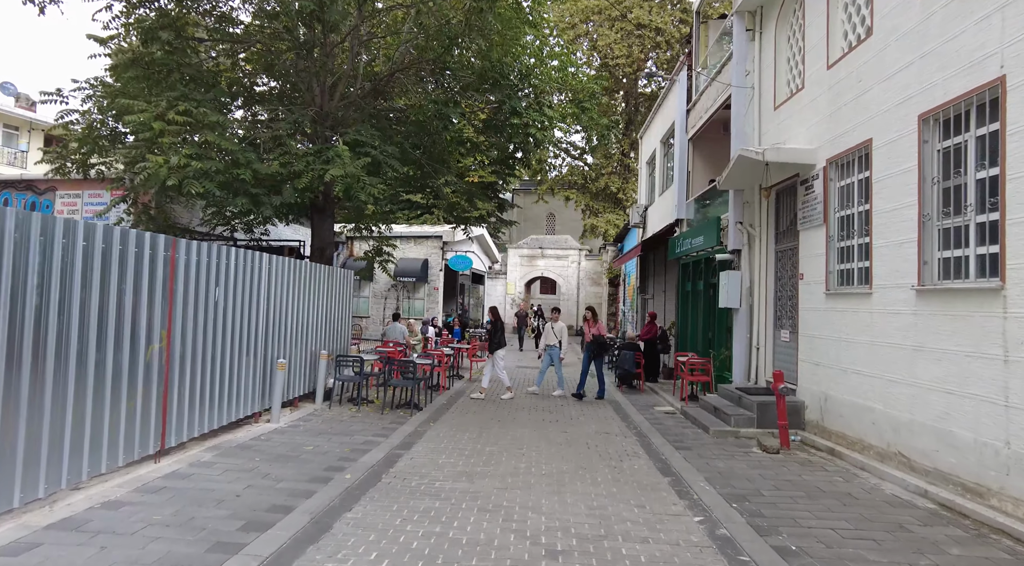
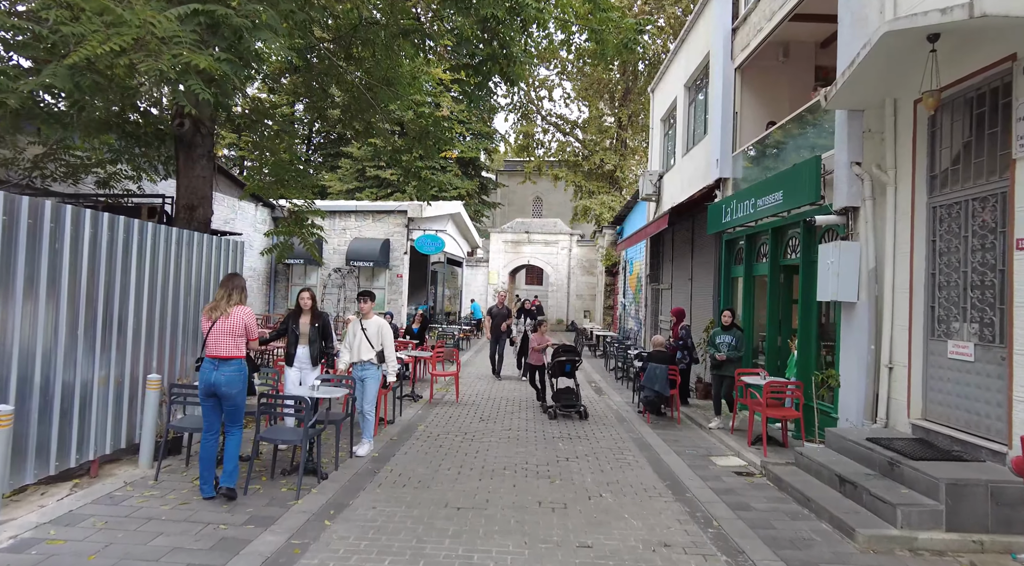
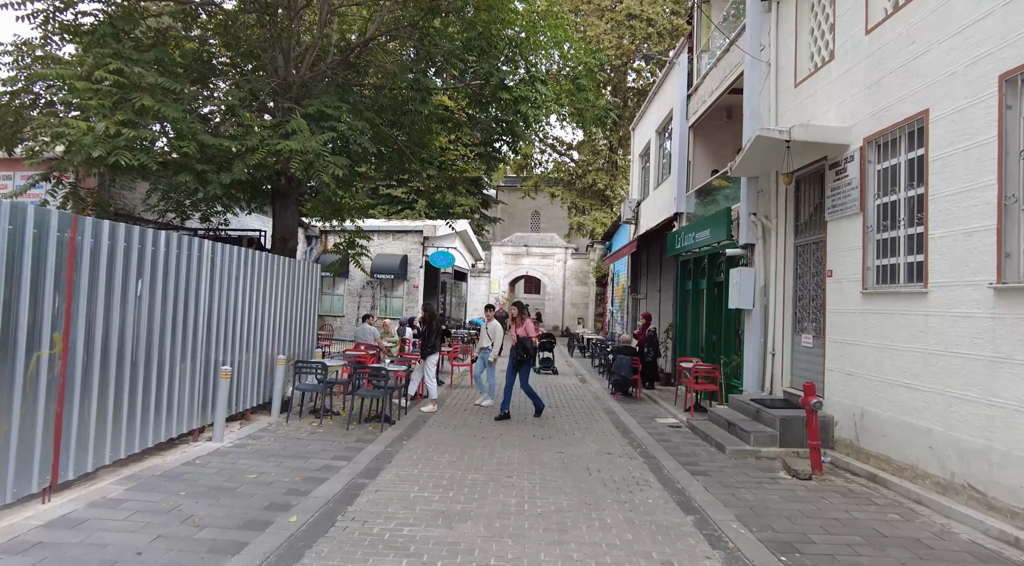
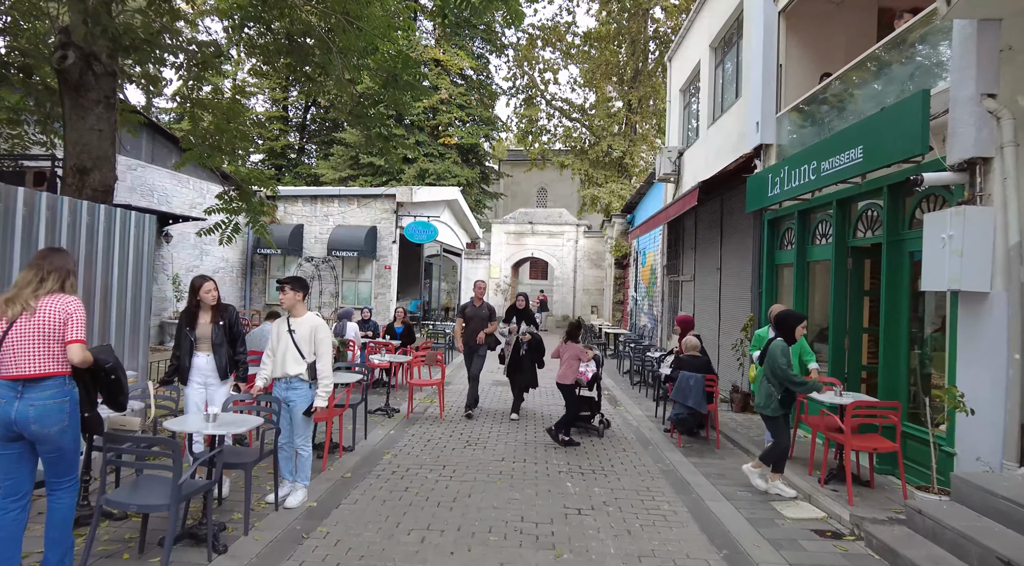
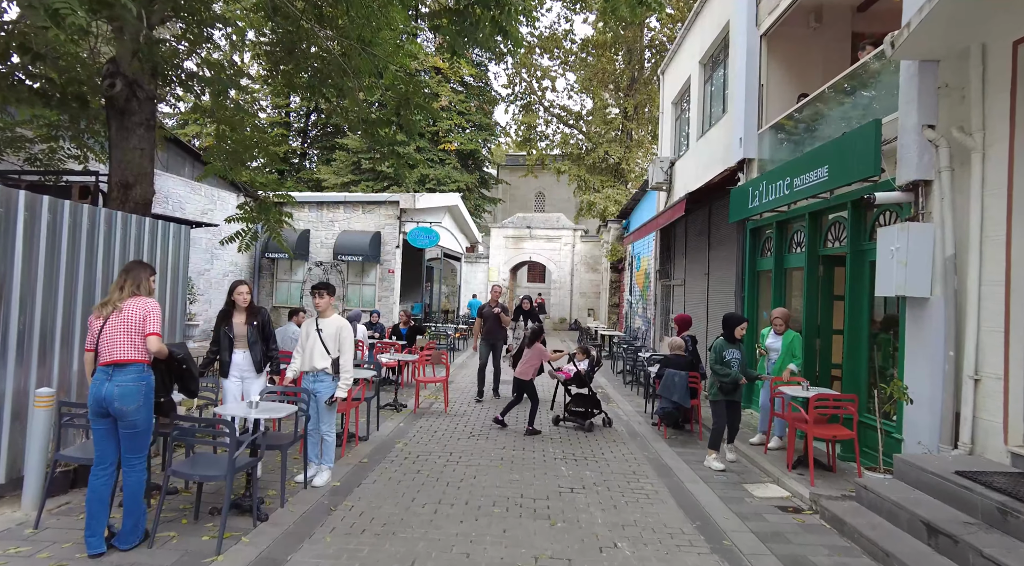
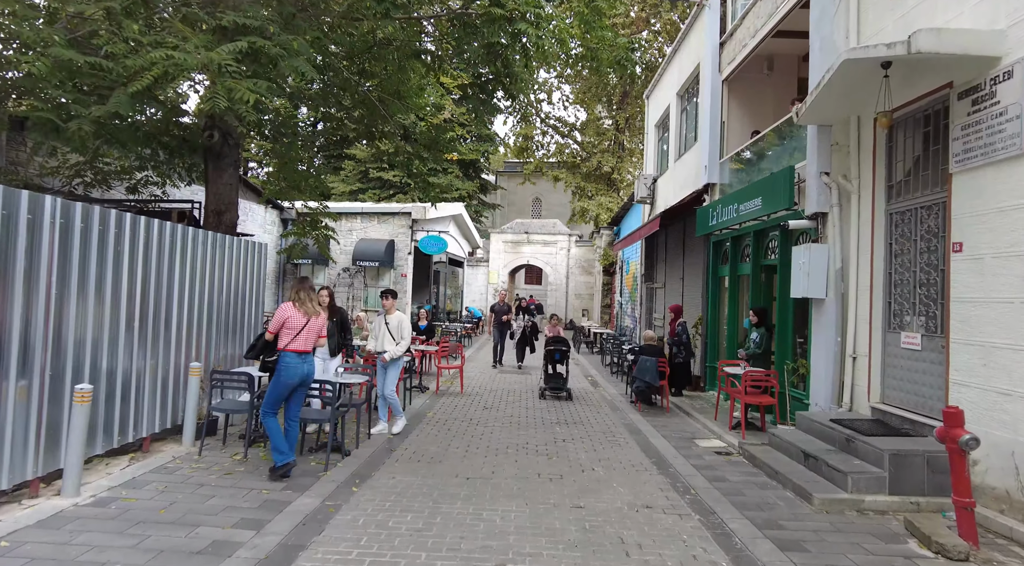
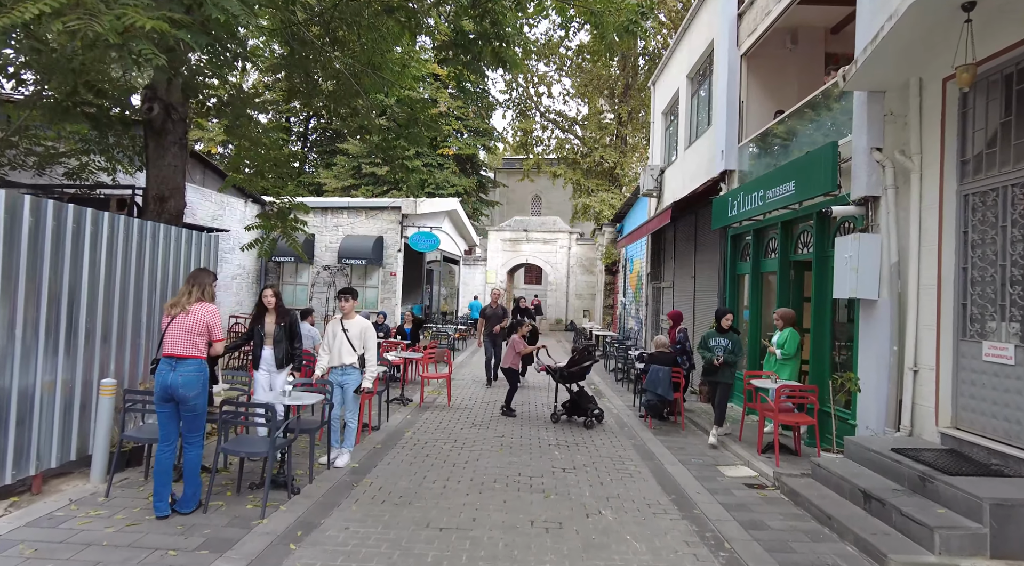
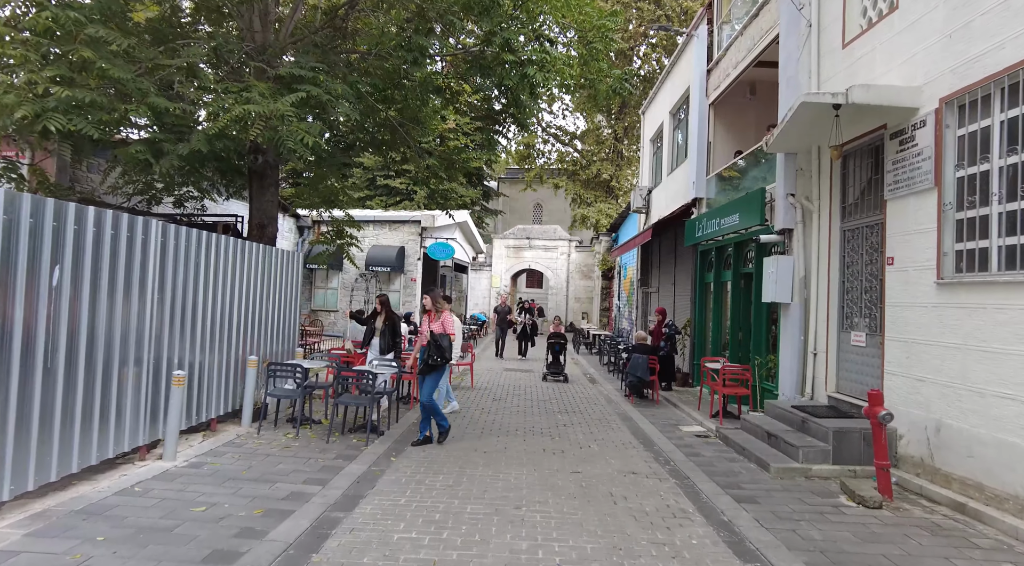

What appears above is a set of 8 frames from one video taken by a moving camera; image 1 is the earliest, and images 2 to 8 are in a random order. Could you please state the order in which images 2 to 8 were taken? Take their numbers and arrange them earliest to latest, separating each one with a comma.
3, 8, 6, 2, 7, 5, 4
